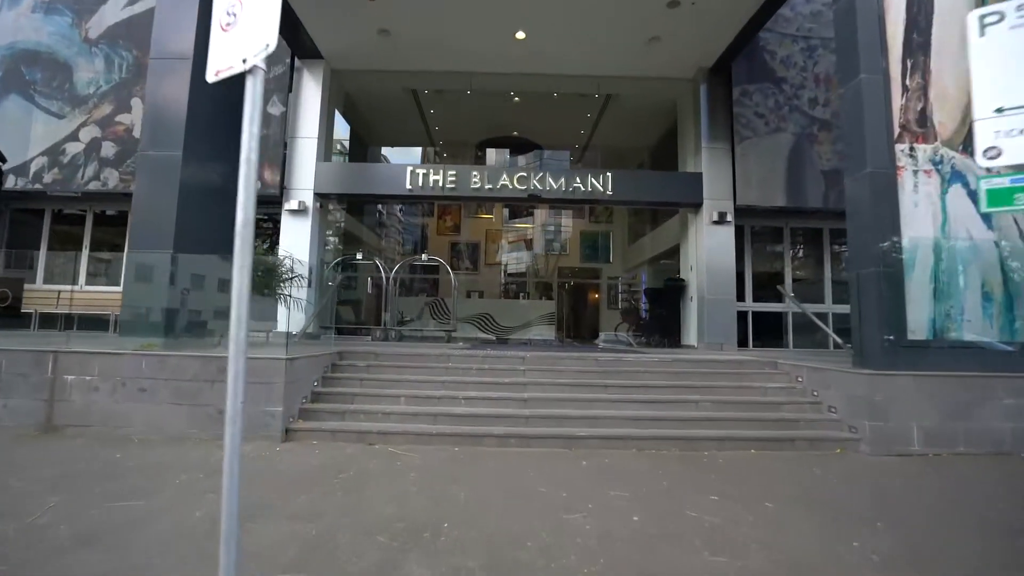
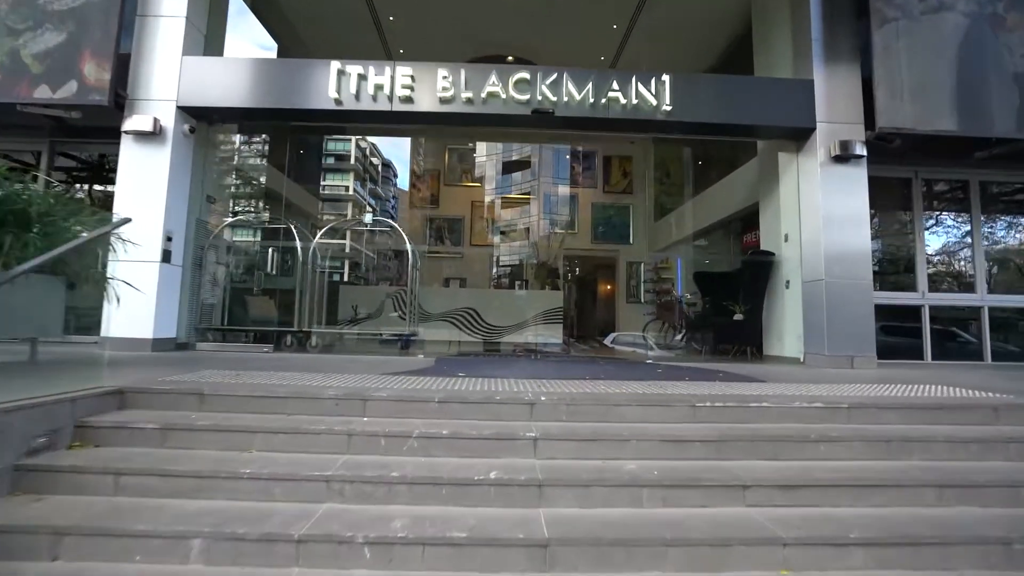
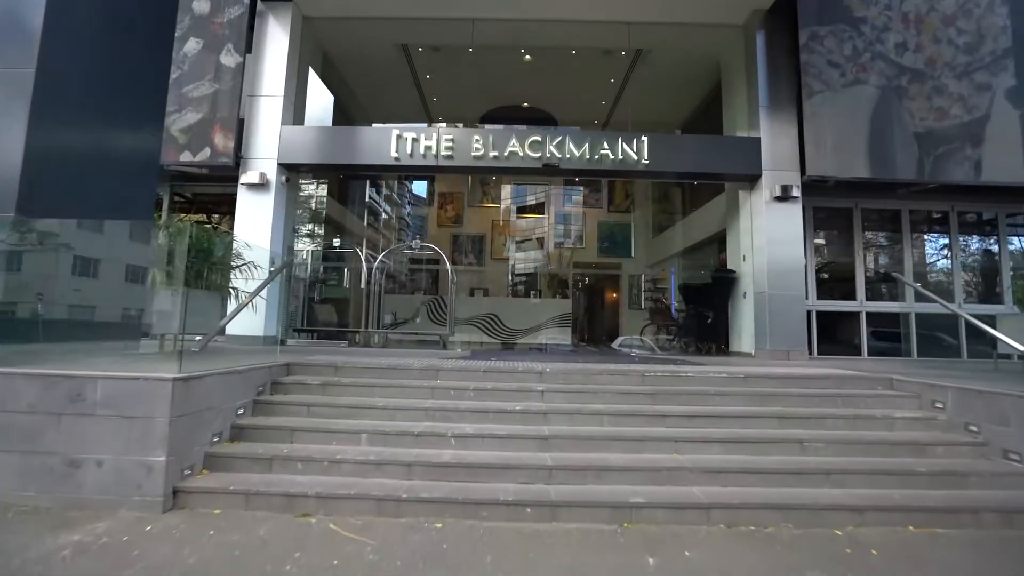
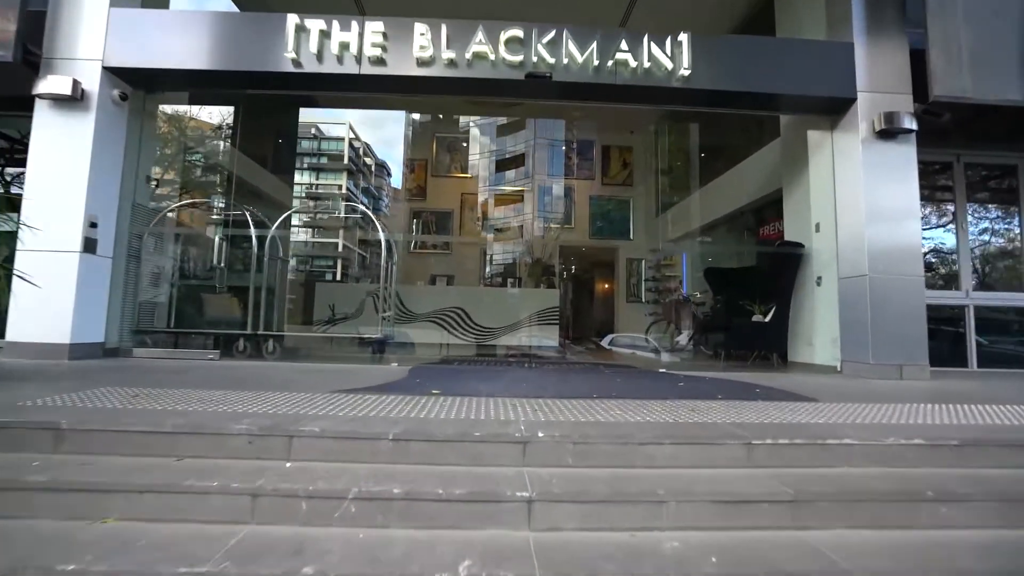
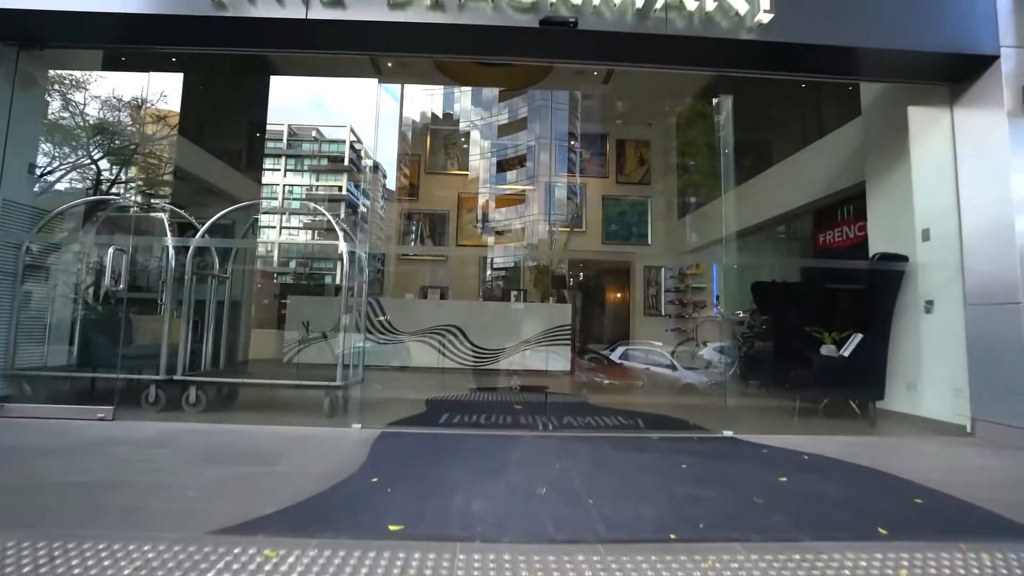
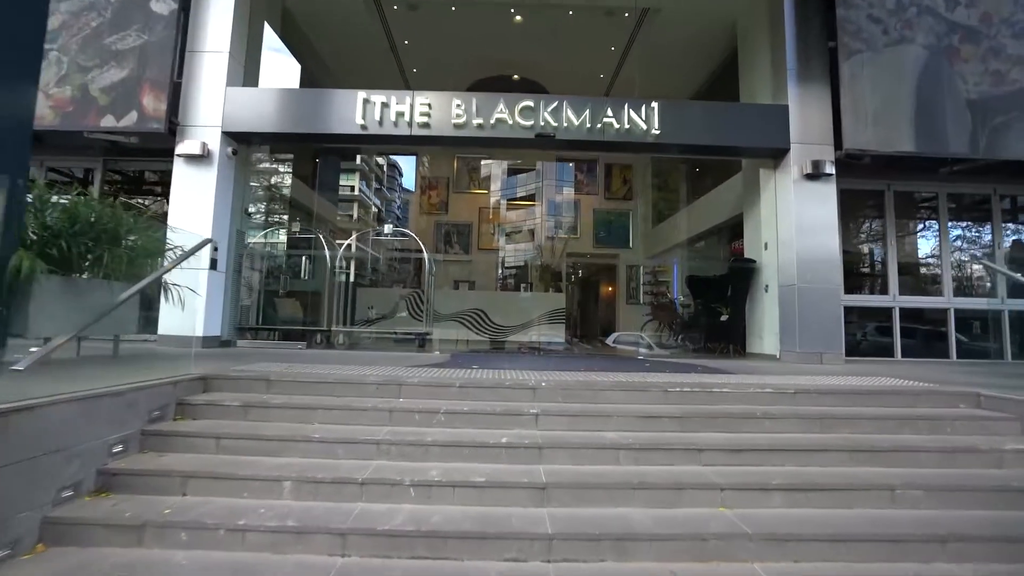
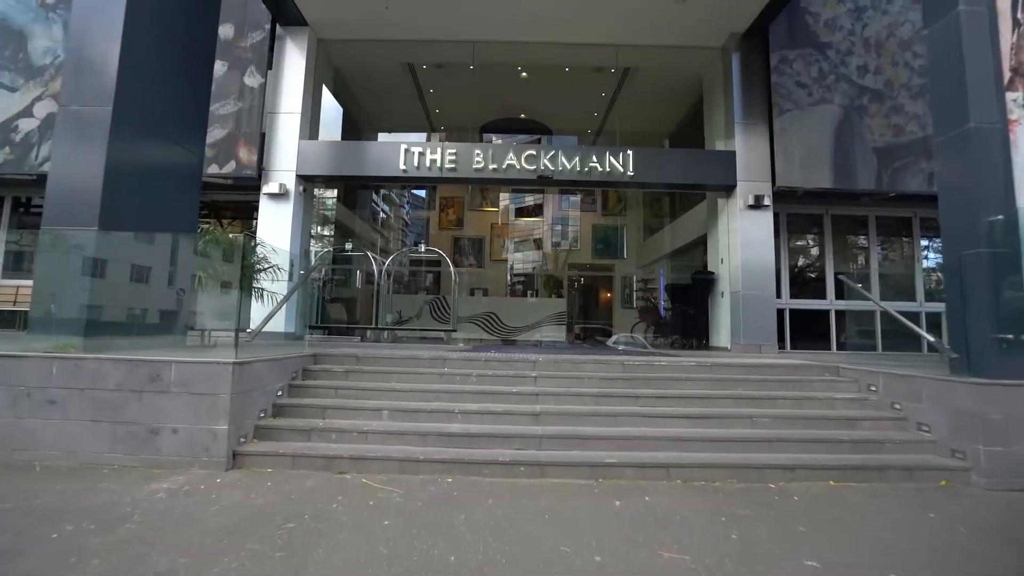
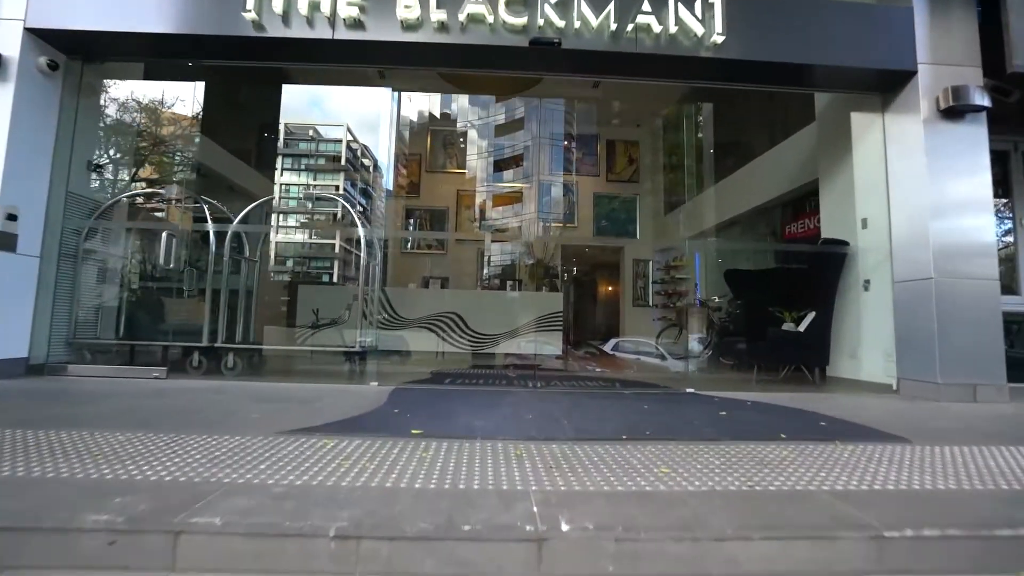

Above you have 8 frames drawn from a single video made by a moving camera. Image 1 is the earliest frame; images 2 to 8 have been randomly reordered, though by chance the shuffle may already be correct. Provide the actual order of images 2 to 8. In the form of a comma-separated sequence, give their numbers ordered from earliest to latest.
7, 3, 6, 2, 4, 8, 5
